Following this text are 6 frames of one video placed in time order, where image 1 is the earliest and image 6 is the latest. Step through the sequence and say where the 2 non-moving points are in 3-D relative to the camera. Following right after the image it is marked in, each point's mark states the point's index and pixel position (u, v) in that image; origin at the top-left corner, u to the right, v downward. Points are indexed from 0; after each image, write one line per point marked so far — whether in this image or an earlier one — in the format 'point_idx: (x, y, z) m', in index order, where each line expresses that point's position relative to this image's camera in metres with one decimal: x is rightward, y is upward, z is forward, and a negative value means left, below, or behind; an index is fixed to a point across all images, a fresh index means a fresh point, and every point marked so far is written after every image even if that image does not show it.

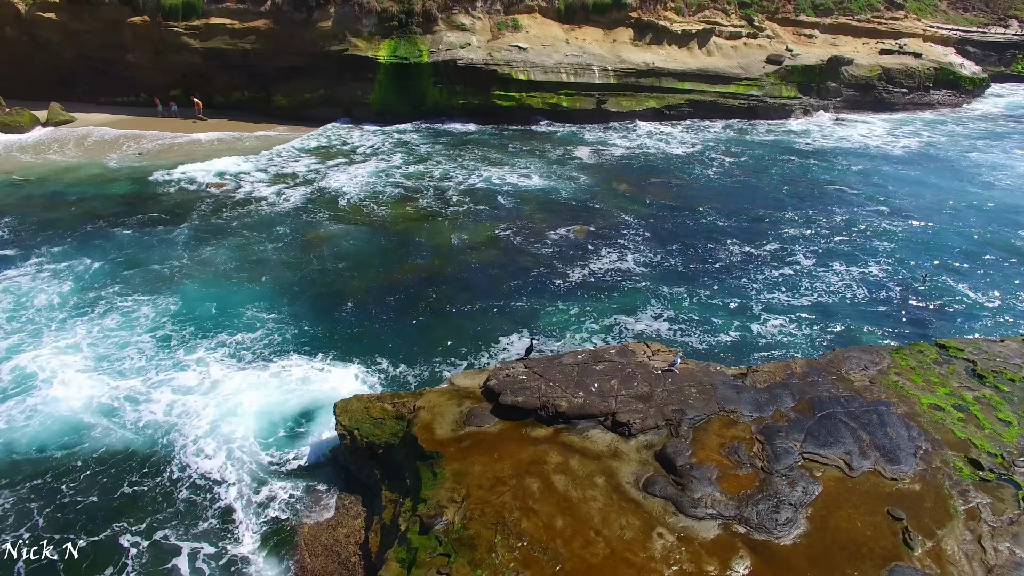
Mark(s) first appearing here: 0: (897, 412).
0: (+16.7, -5.5, +9.6) m
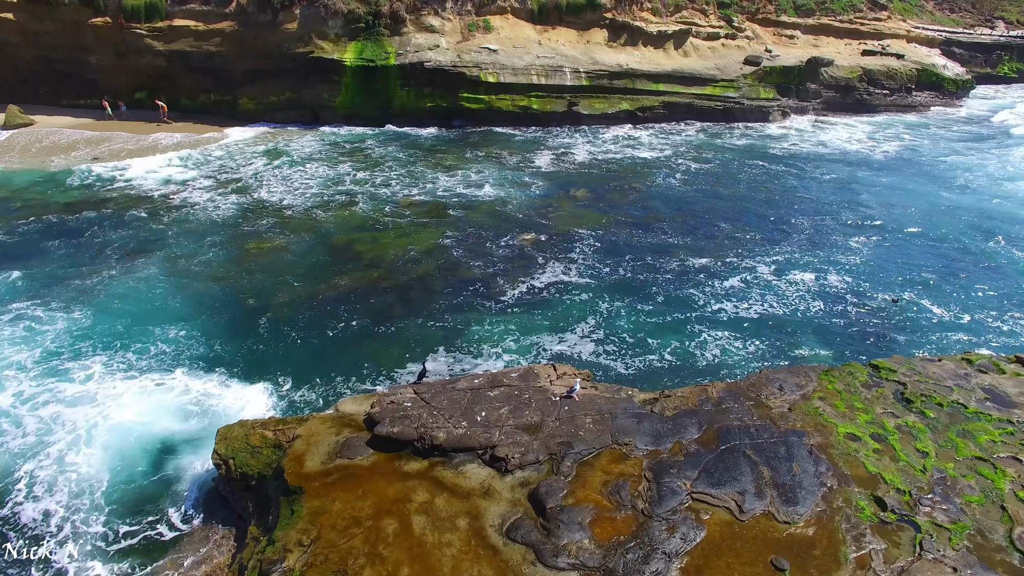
0: (+11.9, -6.4, +9.0) m
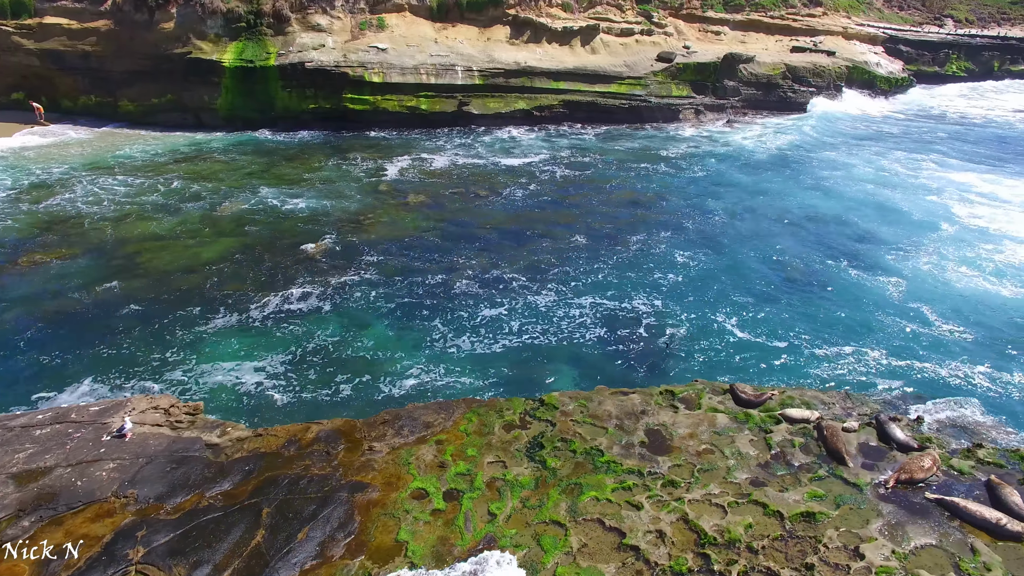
0: (-5.5, -7.4, +7.6) m
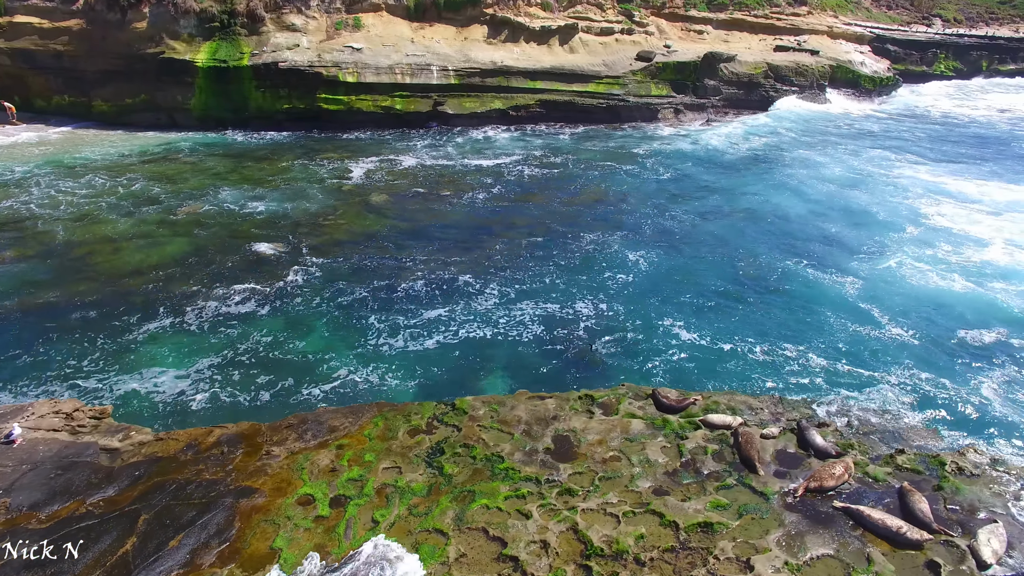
0: (-9.4, -7.5, +7.5) m
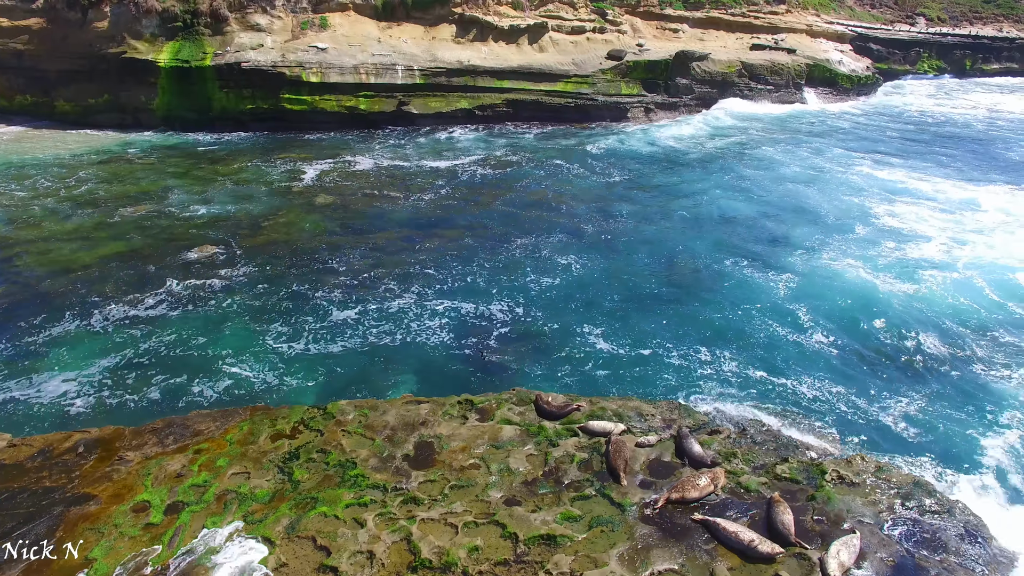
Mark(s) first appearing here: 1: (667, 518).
0: (-15.0, -7.6, +7.4) m
1: (+5.8, -8.5, +8.2) m
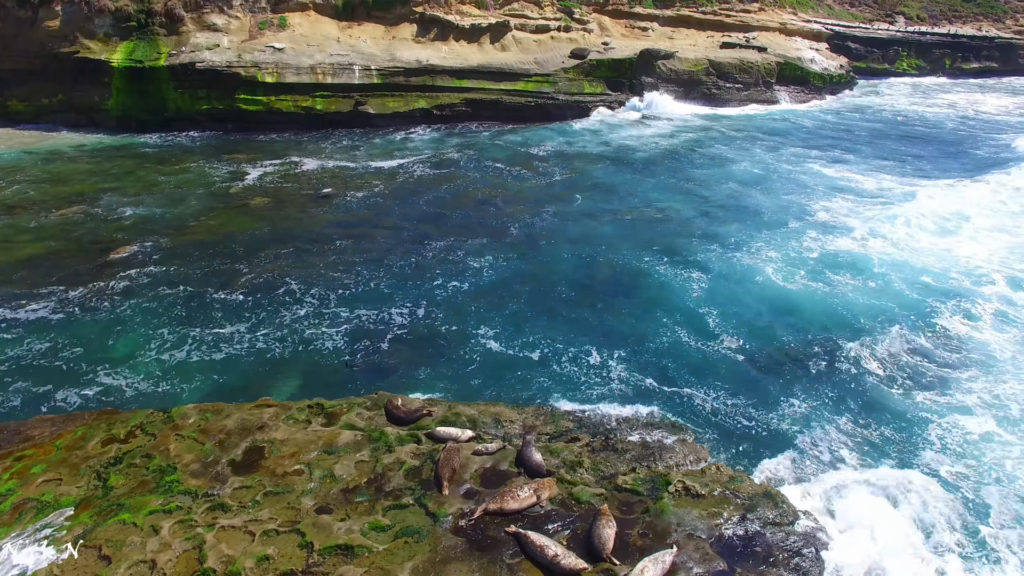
0: (-21.9, -7.8, +7.5) m
1: (-1.1, -8.8, +8.1) m
